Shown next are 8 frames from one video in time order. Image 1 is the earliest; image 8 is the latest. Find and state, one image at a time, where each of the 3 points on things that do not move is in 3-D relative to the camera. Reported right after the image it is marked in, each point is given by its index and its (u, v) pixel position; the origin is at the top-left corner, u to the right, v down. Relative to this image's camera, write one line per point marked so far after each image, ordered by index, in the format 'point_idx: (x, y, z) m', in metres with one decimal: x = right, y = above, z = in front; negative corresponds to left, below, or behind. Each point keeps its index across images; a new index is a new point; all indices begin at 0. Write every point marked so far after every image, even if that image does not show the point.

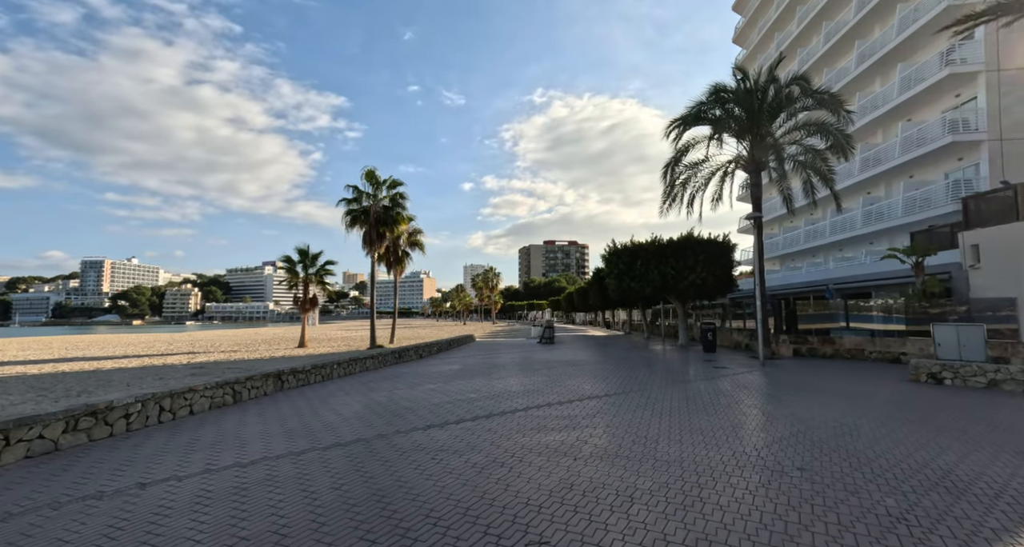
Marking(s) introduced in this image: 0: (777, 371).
0: (+7.8, -2.8, +12.7) m
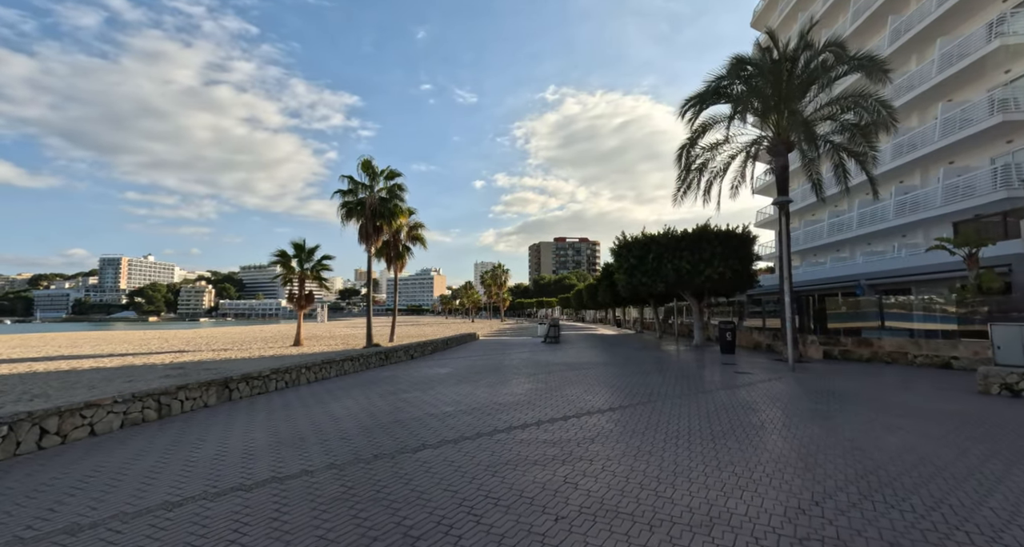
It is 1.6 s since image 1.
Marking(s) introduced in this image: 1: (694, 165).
0: (+7.7, -2.6, +11.1) m
1: (+6.5, +3.9, +15.6) m
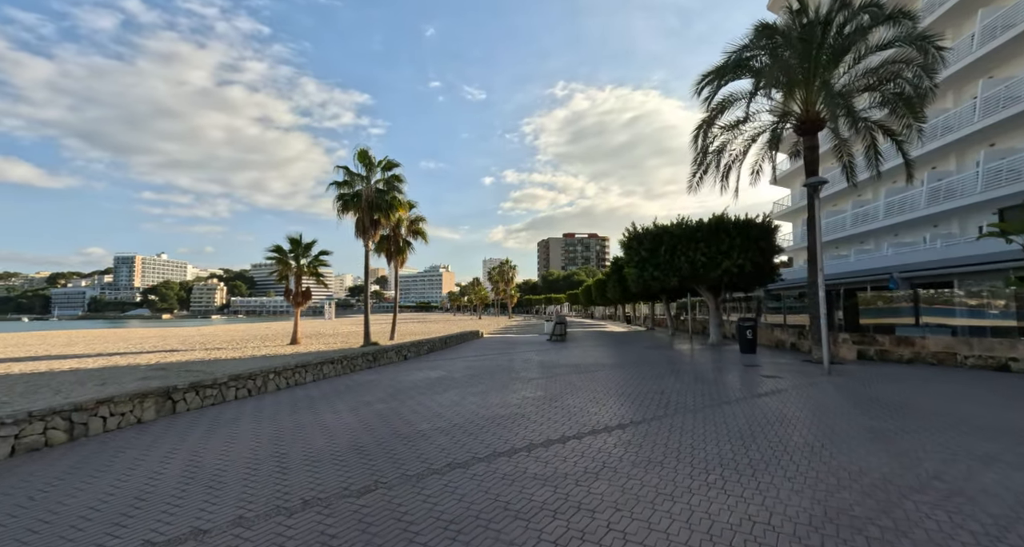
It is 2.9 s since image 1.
0: (+7.6, -2.4, +9.8) m
1: (+6.5, +4.1, +14.2) m
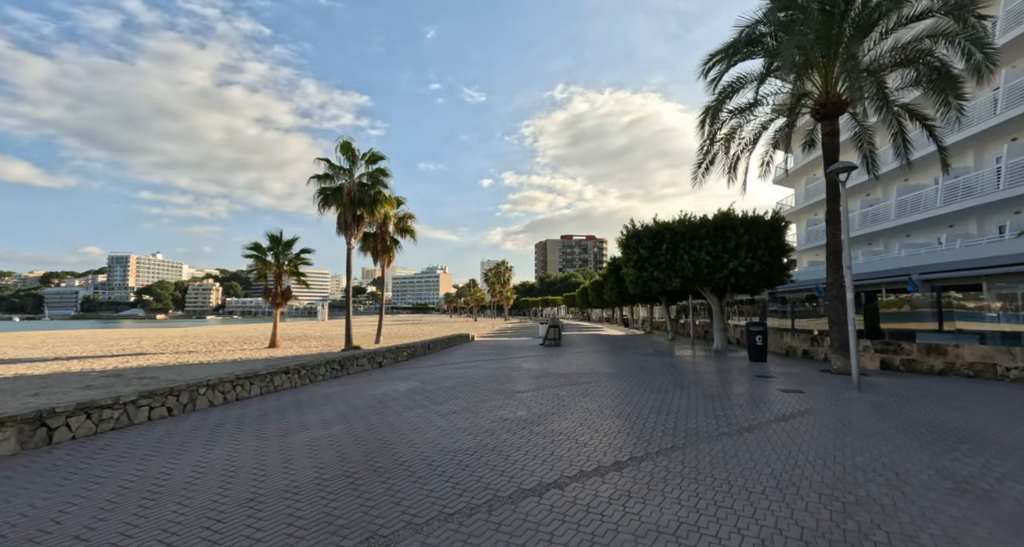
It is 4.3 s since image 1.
0: (+7.3, -2.4, +8.5) m
1: (+6.1, +4.1, +12.9) m
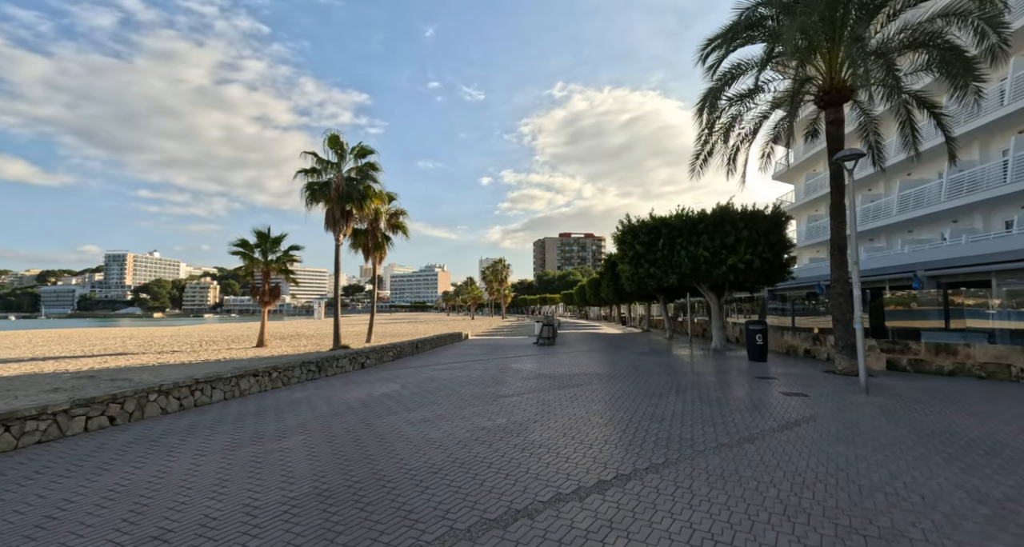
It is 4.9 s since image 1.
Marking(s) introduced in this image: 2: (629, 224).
0: (+6.9, -2.3, +7.9) m
1: (+5.8, +4.2, +12.3) m
2: (+5.2, +2.2, +19.2) m
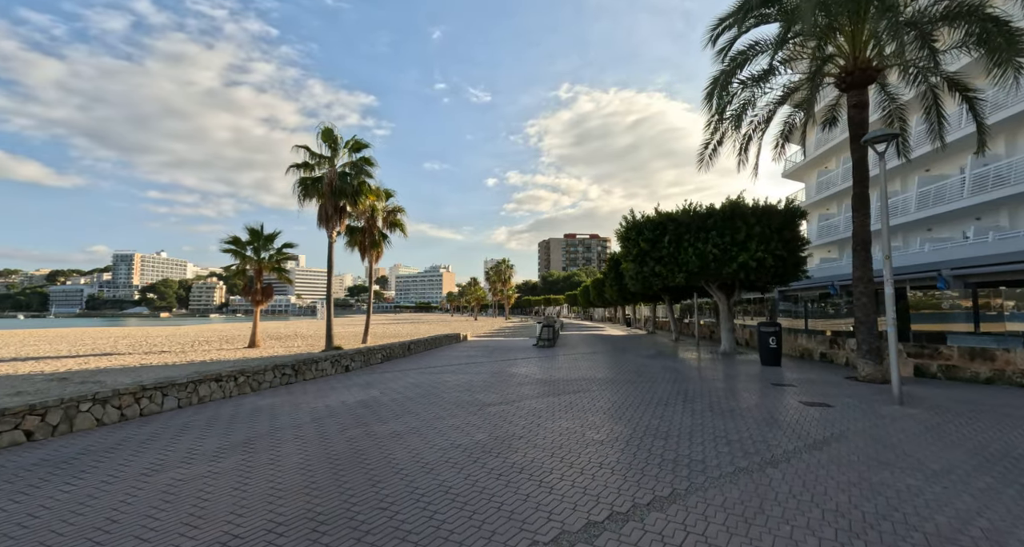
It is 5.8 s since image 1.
0: (+6.7, -2.2, +7.0) m
1: (+5.7, +4.3, +11.5) m
2: (+5.1, +2.2, +18.3) m
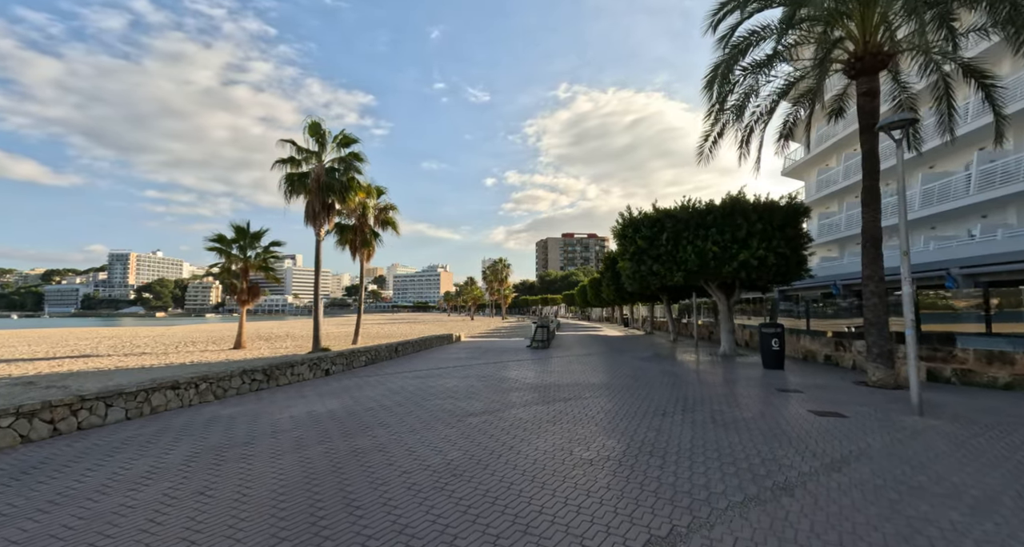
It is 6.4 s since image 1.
0: (+6.5, -2.2, +6.4) m
1: (+5.4, +4.3, +10.8) m
2: (+4.8, +2.2, +17.7) m
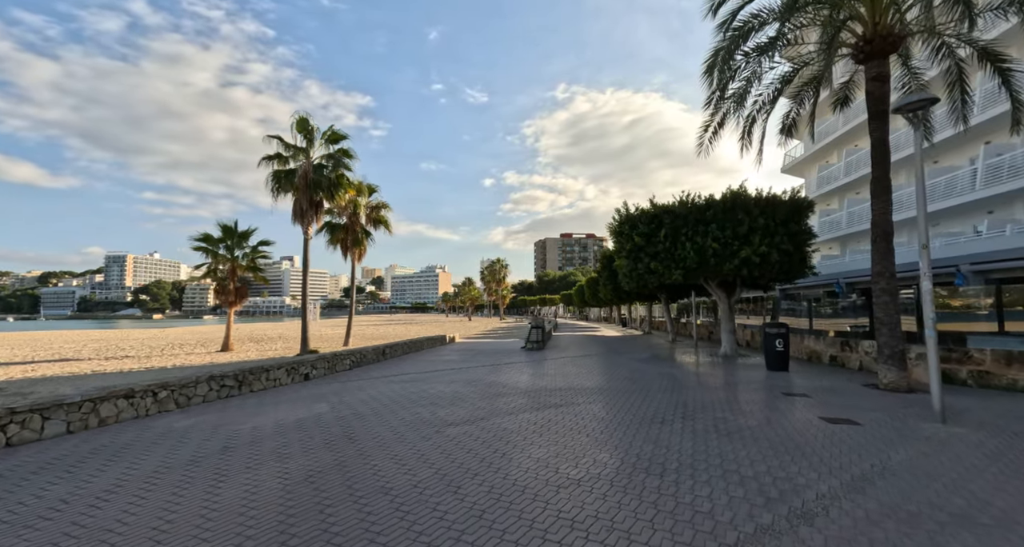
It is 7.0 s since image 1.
0: (+6.3, -2.1, +5.9) m
1: (+5.2, +4.4, +10.3) m
2: (+4.5, +2.3, +17.1) m
